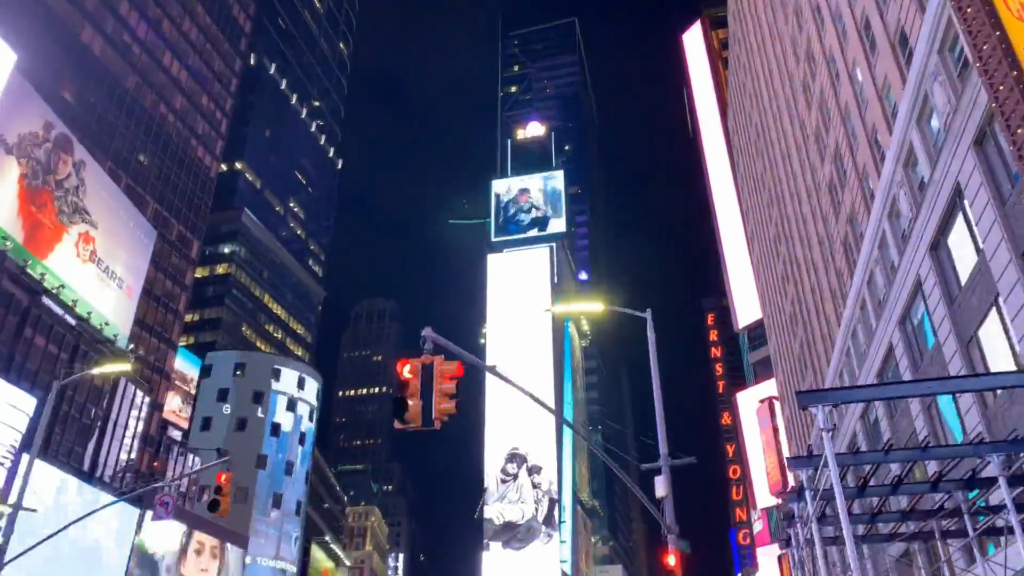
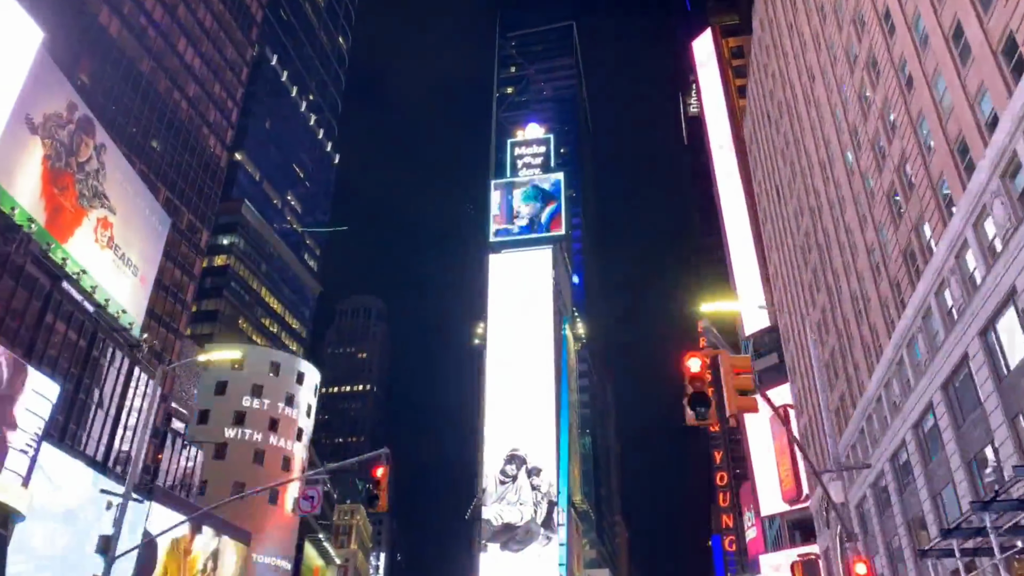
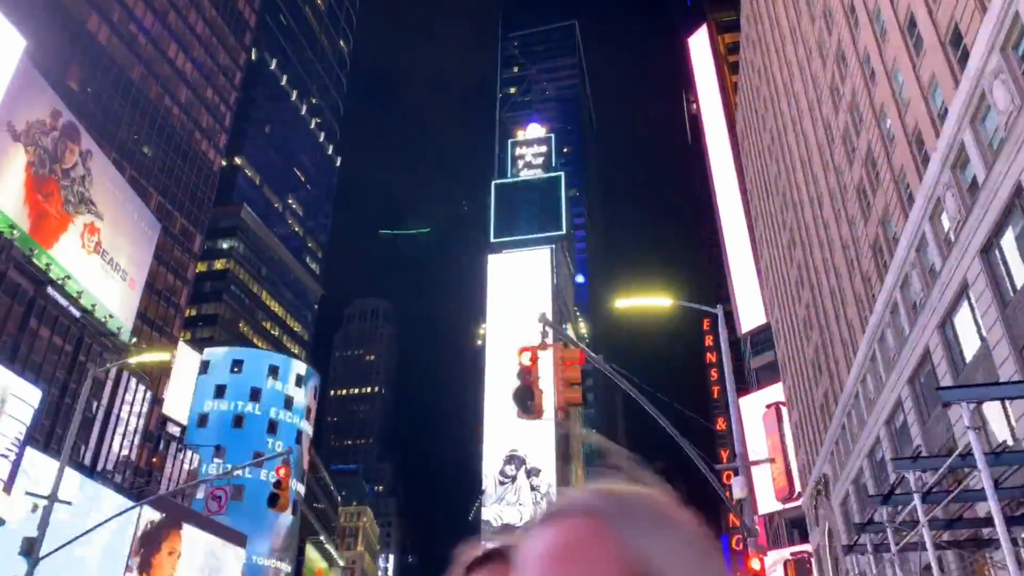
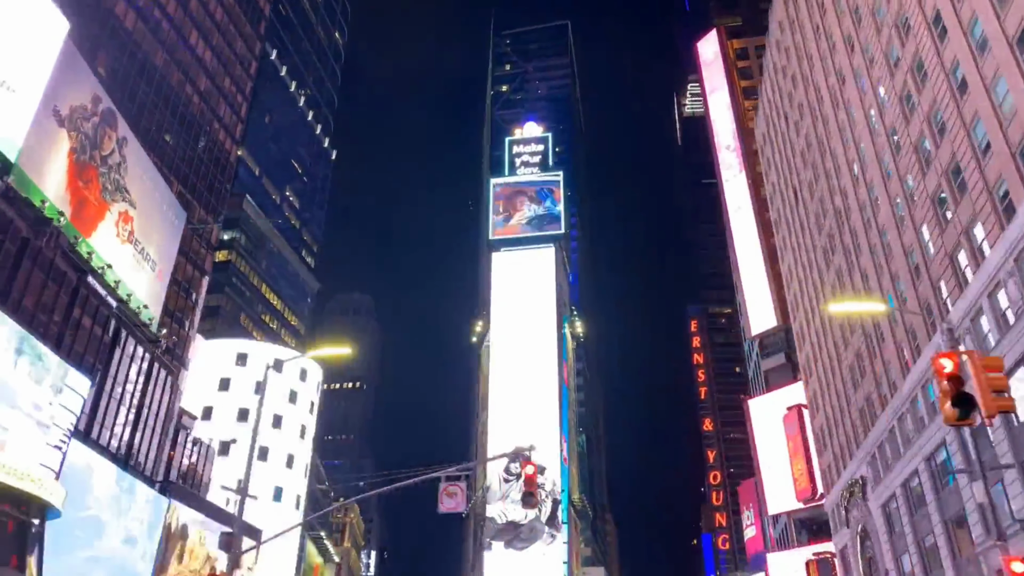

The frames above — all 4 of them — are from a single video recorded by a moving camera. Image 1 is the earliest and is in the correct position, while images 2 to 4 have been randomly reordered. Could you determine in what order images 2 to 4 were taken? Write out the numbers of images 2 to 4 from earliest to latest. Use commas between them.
3, 2, 4
